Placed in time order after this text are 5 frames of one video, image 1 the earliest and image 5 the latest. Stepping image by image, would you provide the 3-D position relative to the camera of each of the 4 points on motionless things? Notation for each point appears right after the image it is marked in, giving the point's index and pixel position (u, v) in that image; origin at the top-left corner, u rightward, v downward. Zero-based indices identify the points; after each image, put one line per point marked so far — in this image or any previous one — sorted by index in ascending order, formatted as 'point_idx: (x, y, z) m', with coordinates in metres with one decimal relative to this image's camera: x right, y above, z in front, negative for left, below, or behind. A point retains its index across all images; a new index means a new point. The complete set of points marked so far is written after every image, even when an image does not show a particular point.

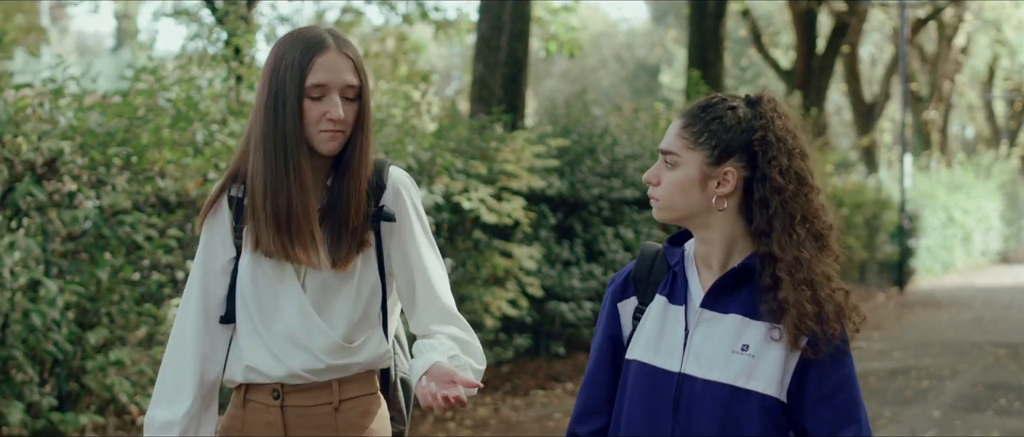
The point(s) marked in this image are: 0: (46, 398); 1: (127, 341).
0: (-1.2, -0.5, +5.4) m
1: (-1.1, -0.4, +5.8) m
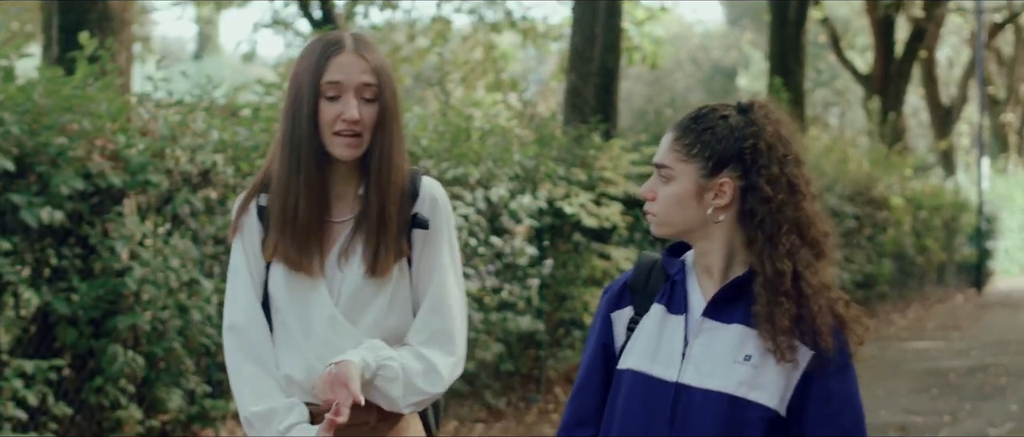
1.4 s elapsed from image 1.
0: (-0.9, -0.5, +5.9) m
1: (-0.8, -0.4, +6.4) m
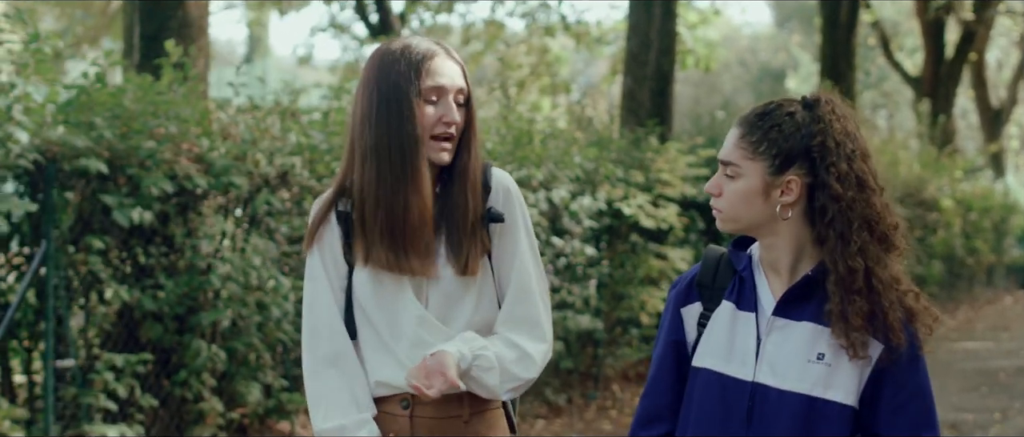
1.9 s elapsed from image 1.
0: (-0.7, -0.5, +6.2) m
1: (-0.6, -0.4, +6.6) m
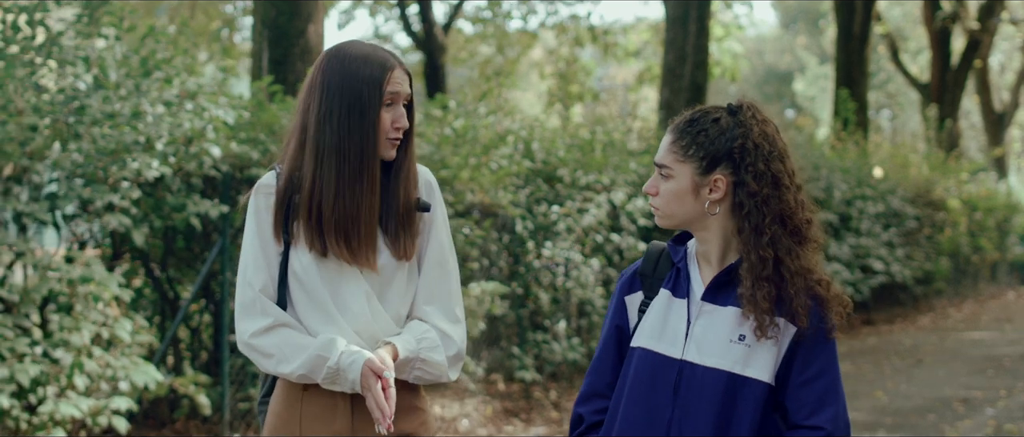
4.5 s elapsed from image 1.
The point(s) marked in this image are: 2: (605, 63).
0: (-0.4, -0.5, +7.3) m
1: (-0.3, -0.4, +7.7) m
2: (+1.0, +1.5, +19.8) m
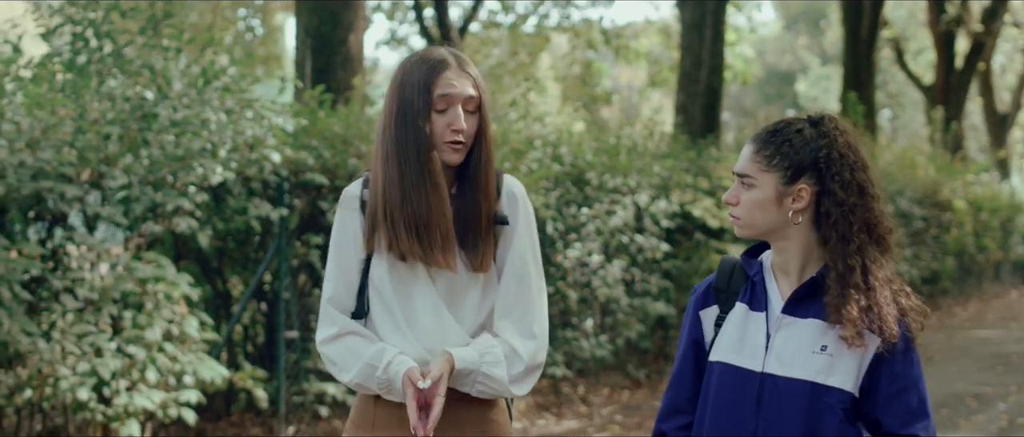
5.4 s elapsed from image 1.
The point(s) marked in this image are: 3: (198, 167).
0: (-0.3, -0.5, +7.6) m
1: (-0.1, -0.4, +8.0) m
2: (+1.1, +1.5, +20.2) m
3: (-0.9, +0.2, +6.1) m
